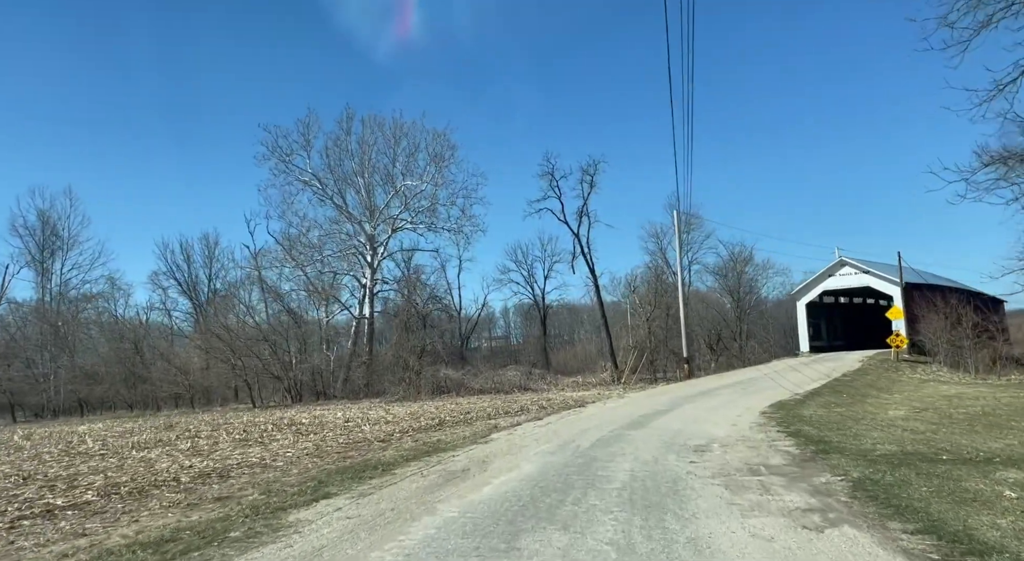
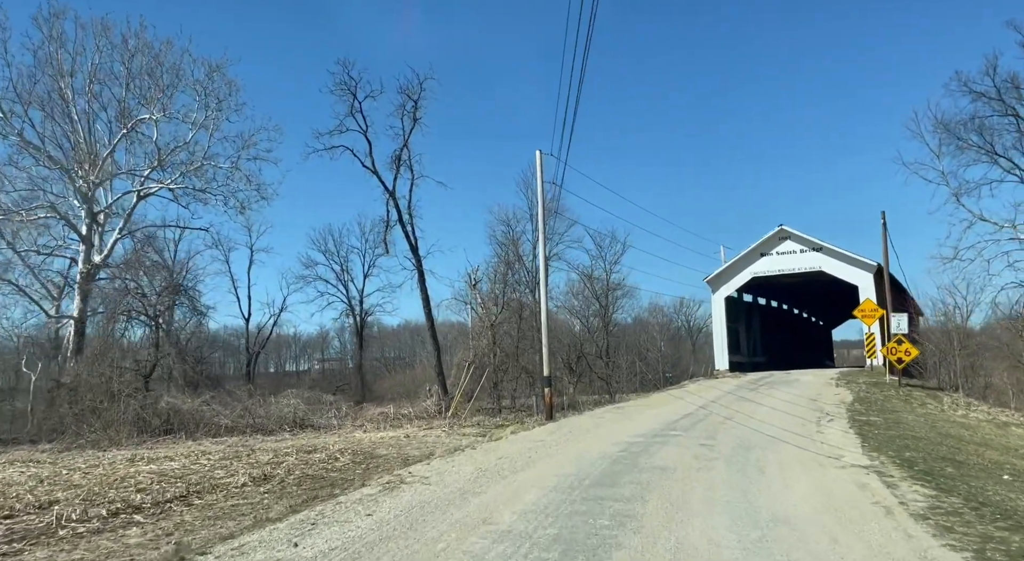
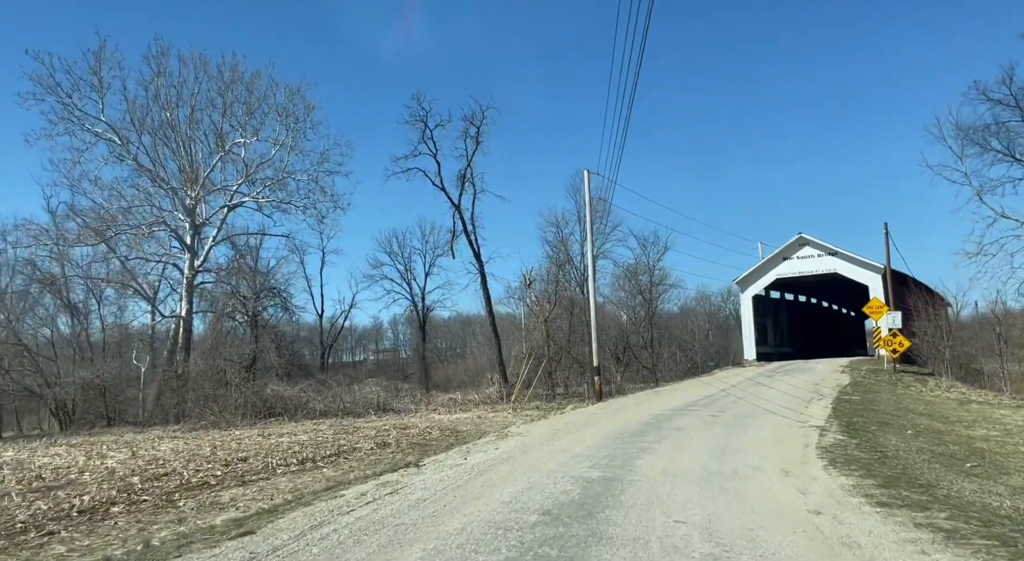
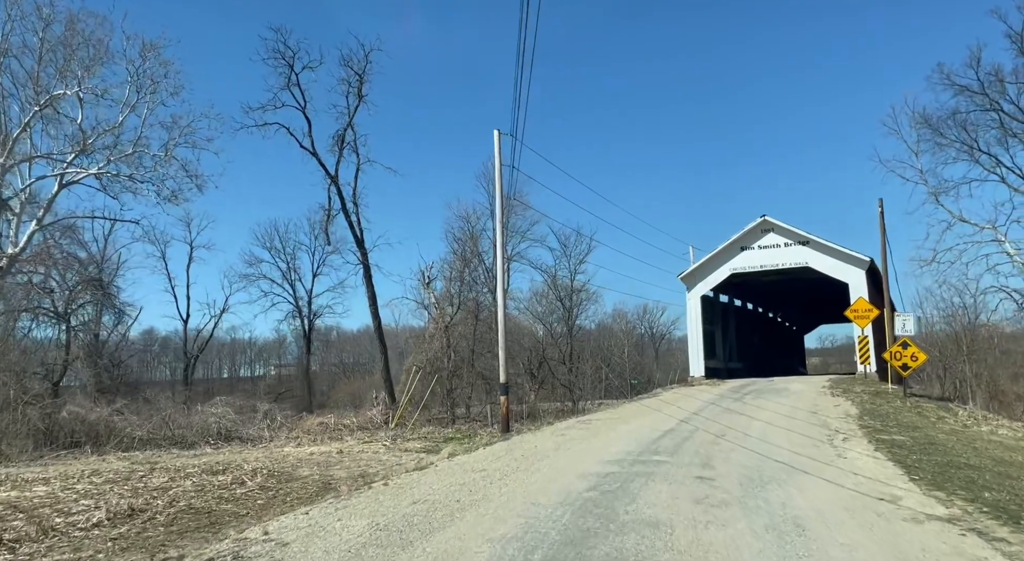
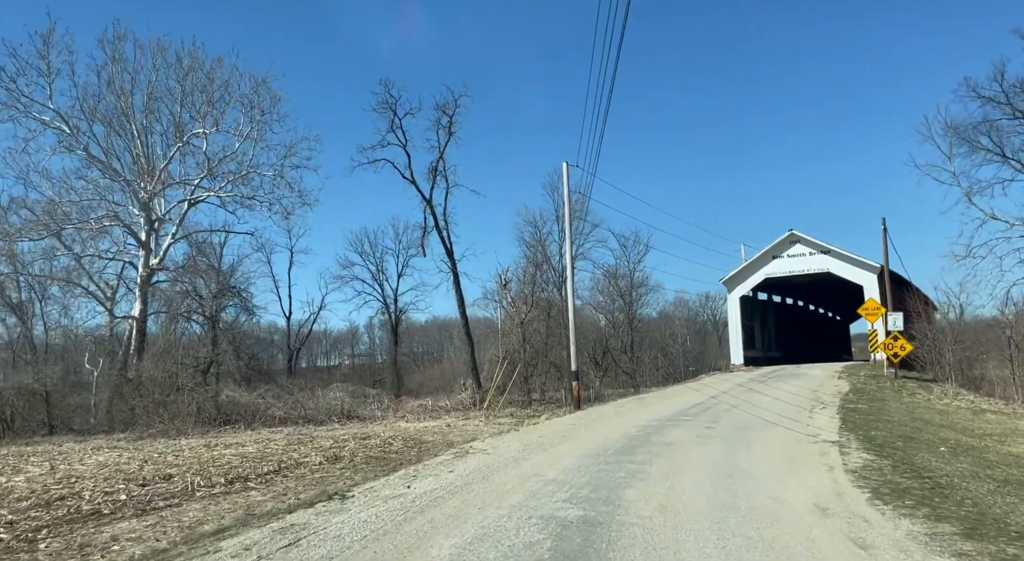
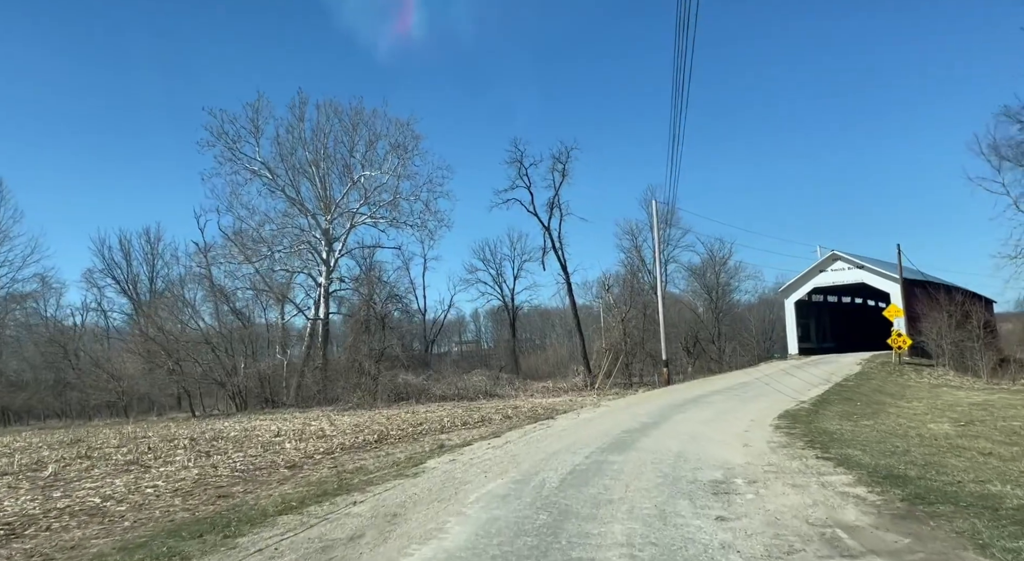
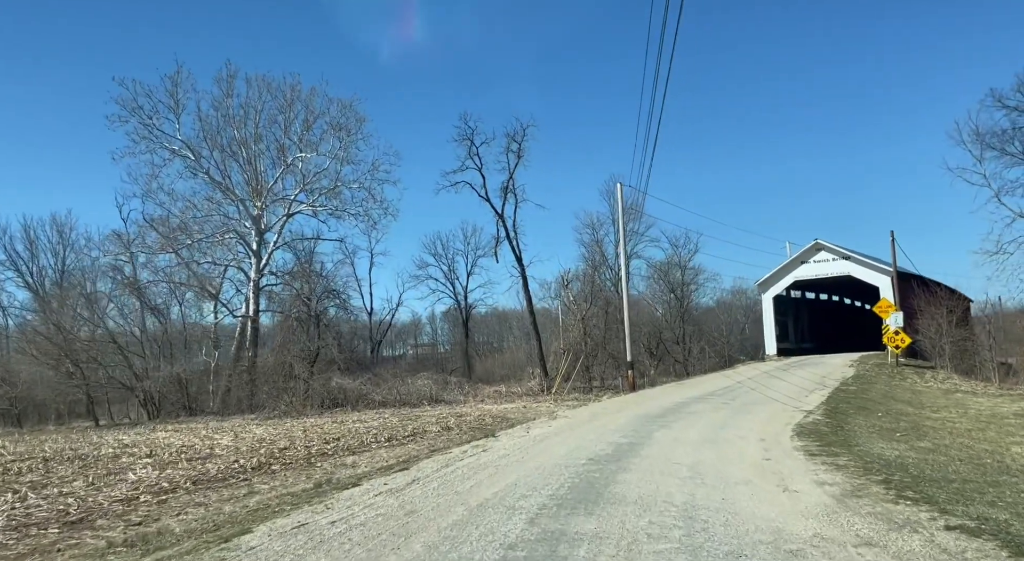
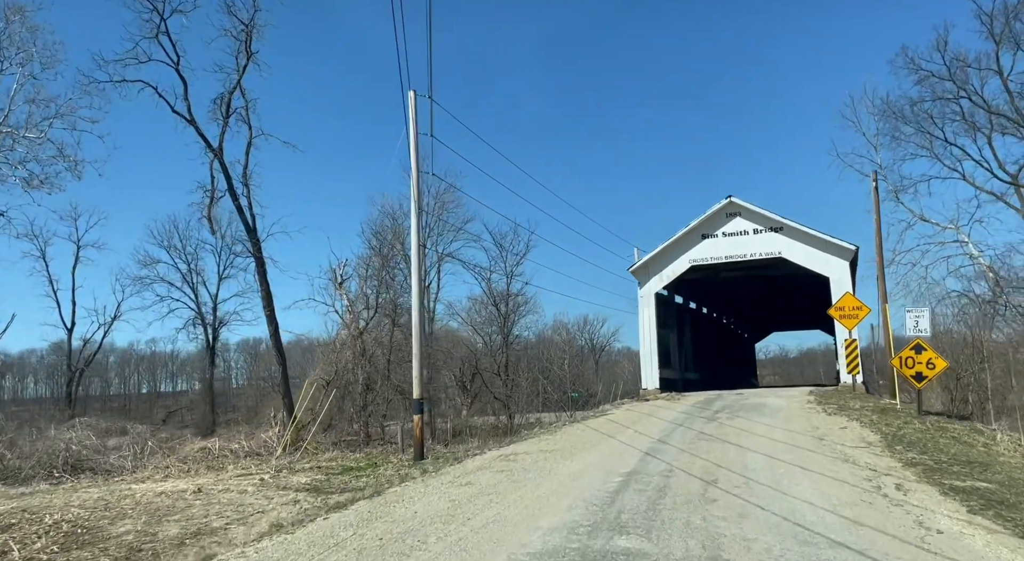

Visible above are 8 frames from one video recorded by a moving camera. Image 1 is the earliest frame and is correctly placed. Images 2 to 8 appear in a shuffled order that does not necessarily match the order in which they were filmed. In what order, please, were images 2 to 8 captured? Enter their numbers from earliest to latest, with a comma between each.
6, 7, 3, 5, 2, 4, 8
